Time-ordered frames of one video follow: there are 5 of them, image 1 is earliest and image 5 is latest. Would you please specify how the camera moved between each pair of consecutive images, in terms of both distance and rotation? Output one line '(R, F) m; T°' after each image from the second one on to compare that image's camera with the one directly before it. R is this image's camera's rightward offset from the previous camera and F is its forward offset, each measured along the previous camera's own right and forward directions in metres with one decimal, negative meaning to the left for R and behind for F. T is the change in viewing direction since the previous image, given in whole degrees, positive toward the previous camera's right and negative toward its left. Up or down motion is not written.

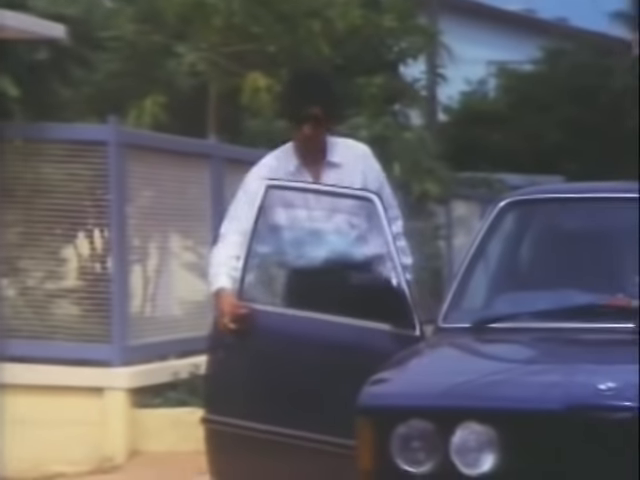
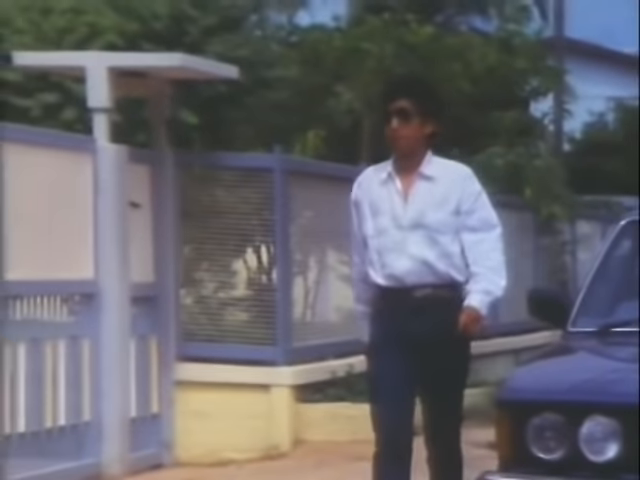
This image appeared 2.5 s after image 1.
(-0.1, -1.3) m; -3°
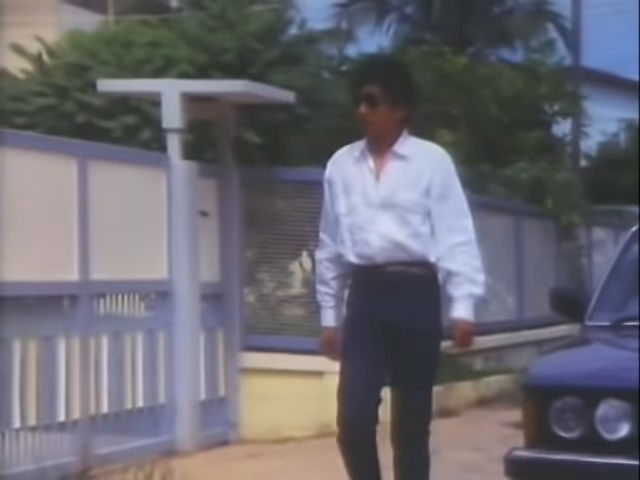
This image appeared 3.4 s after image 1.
(0.0, -1.5) m; -1°
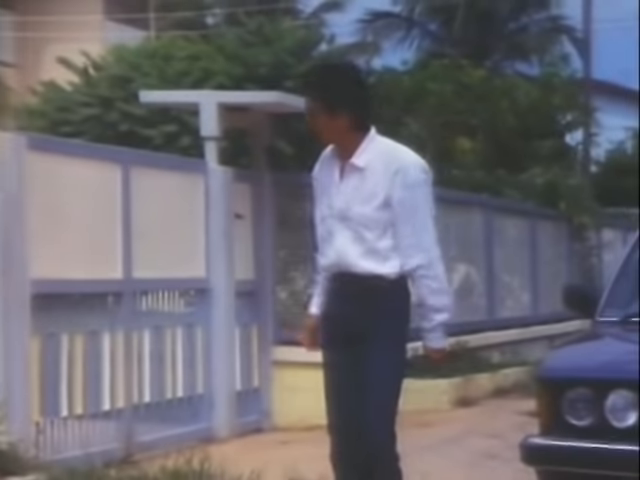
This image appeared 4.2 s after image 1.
(0.0, -0.9) m; -1°
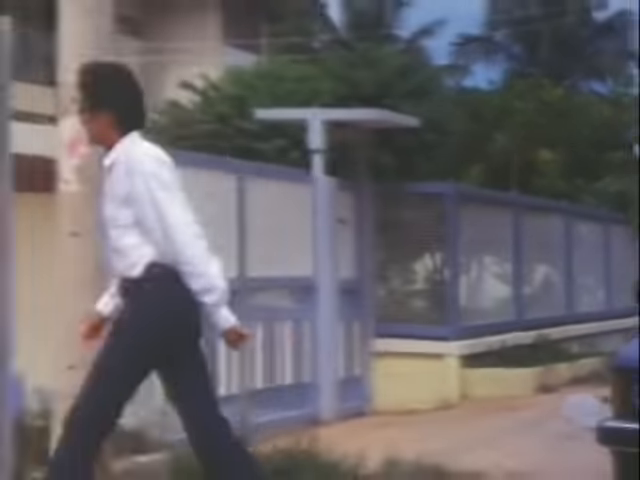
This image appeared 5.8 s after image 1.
(-0.2, -1.5) m; -2°
